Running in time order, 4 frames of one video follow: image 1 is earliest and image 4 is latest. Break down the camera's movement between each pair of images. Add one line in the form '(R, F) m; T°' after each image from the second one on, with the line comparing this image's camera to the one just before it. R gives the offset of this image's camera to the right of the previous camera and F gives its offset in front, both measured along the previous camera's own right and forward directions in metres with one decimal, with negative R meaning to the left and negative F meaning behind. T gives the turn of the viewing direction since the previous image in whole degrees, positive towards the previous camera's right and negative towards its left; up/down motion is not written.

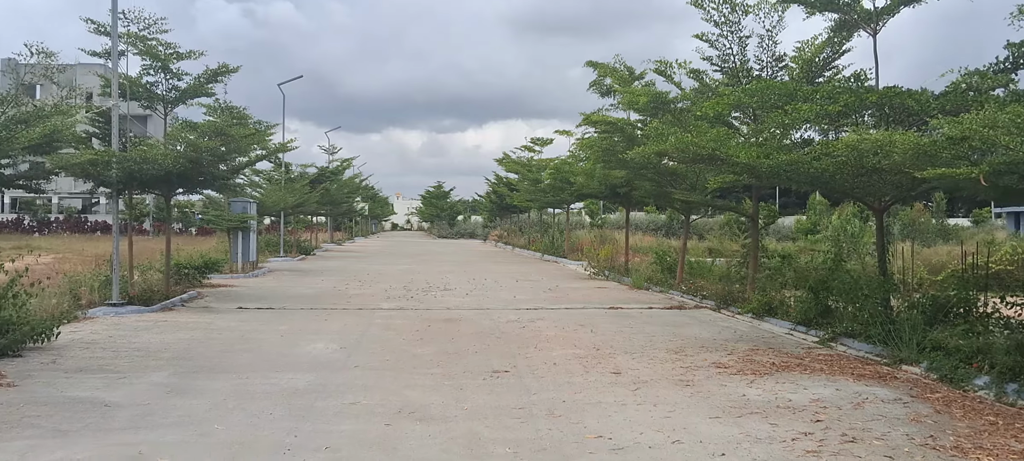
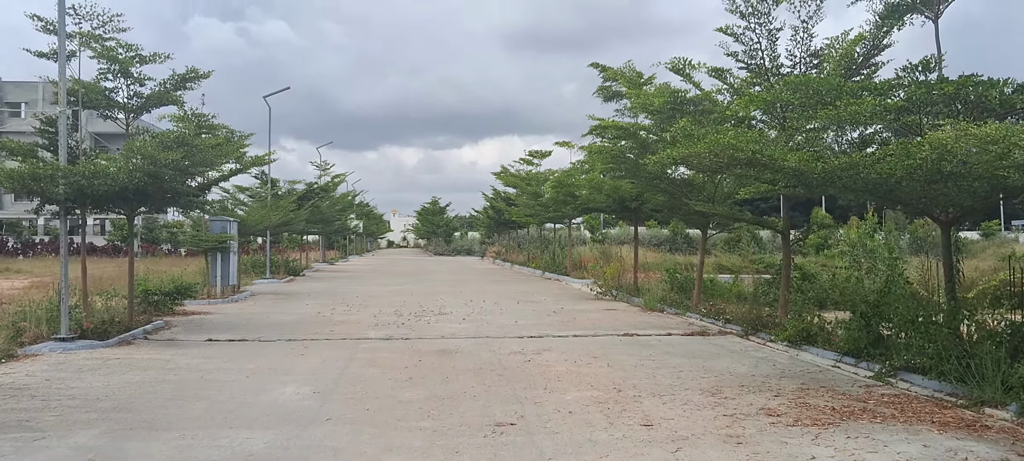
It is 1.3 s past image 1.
(-0.1, +1.5) m; 0°
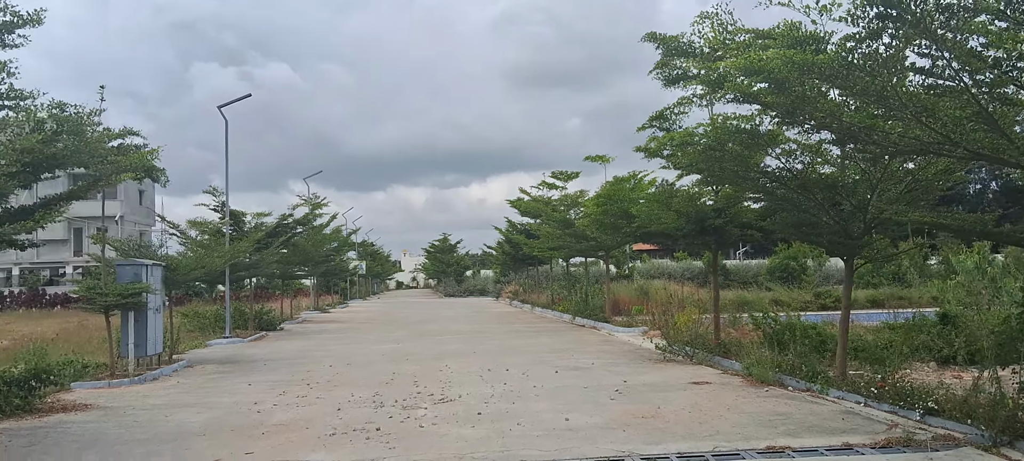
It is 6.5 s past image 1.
(-0.4, +5.5) m; -1°
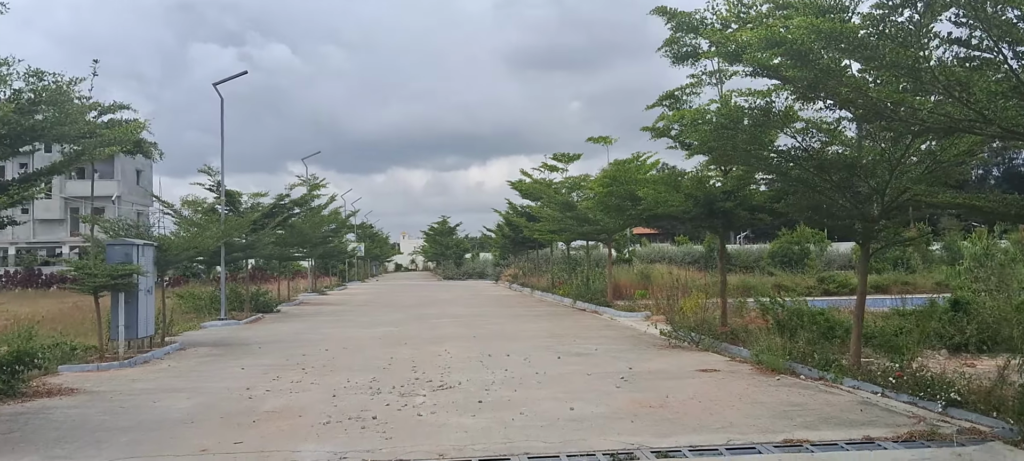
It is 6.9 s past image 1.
(0.0, +0.4) m; 0°
